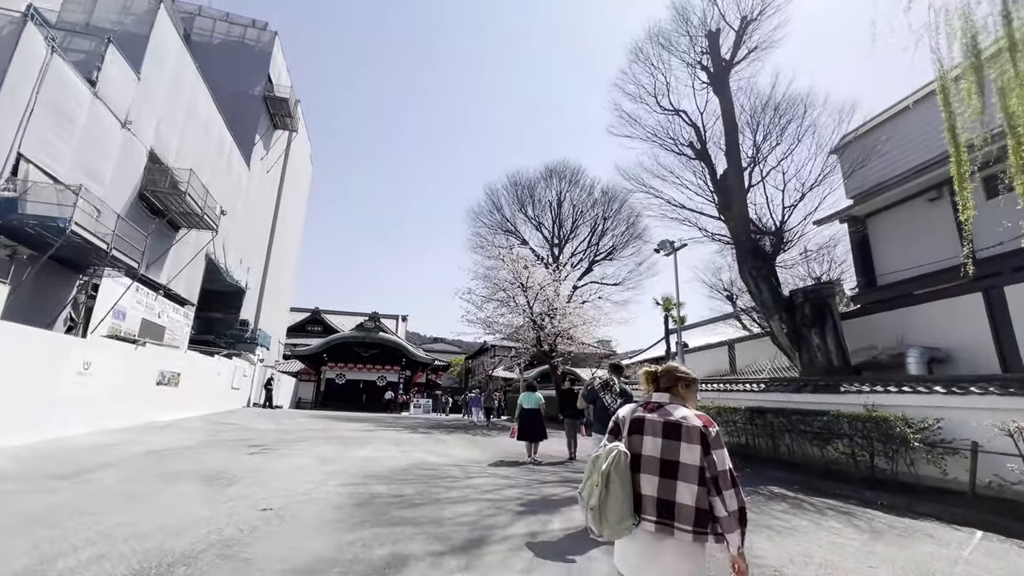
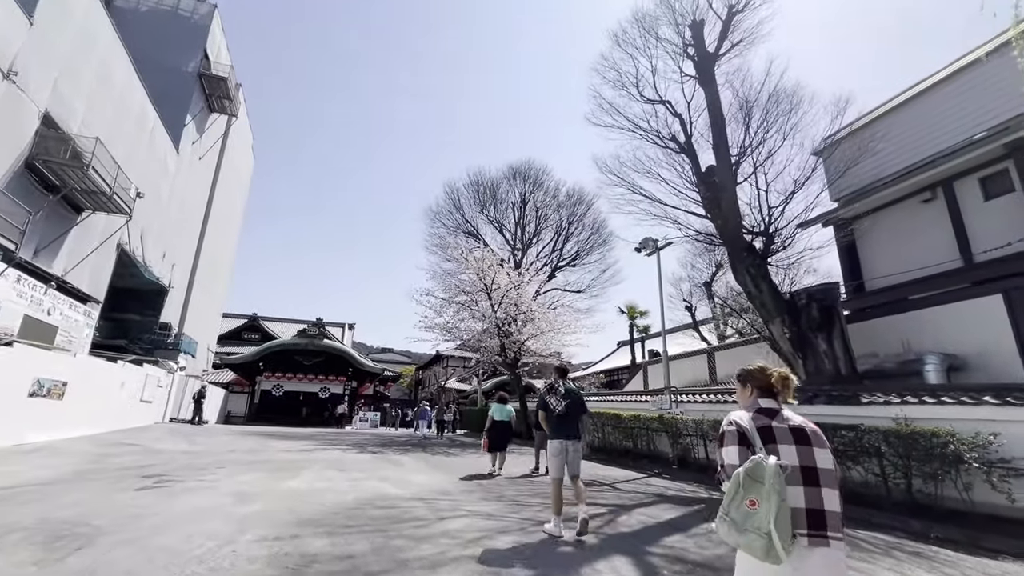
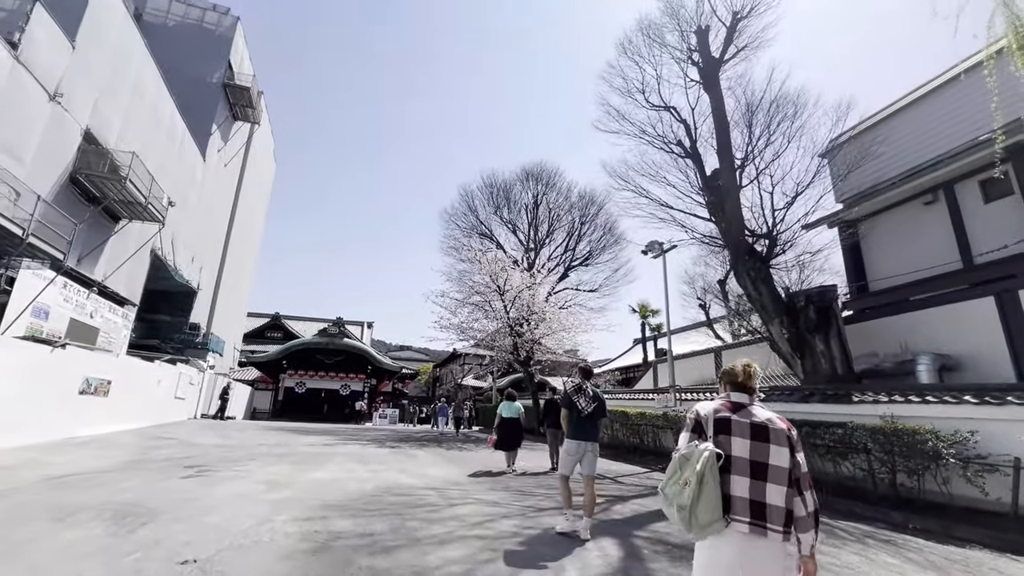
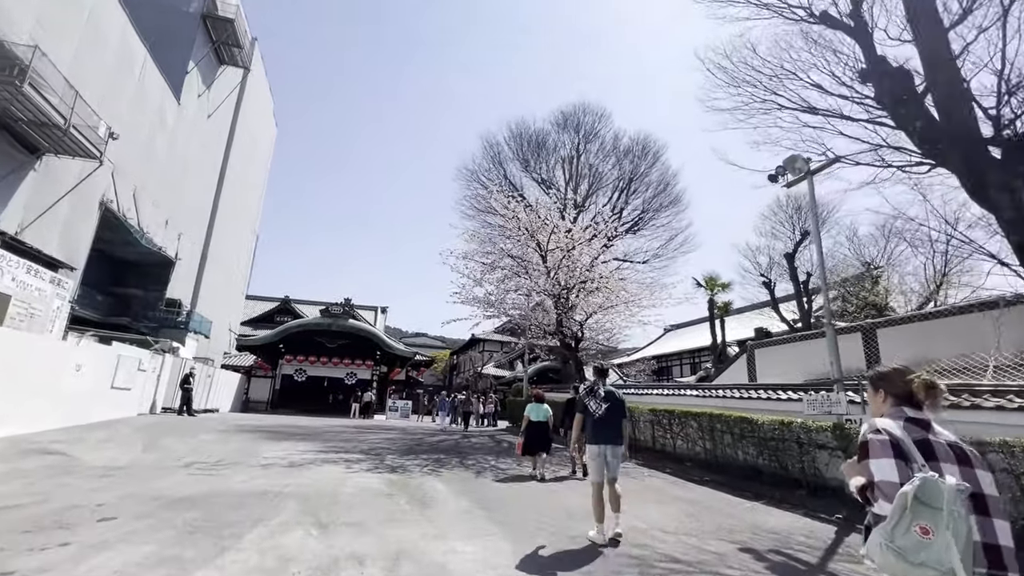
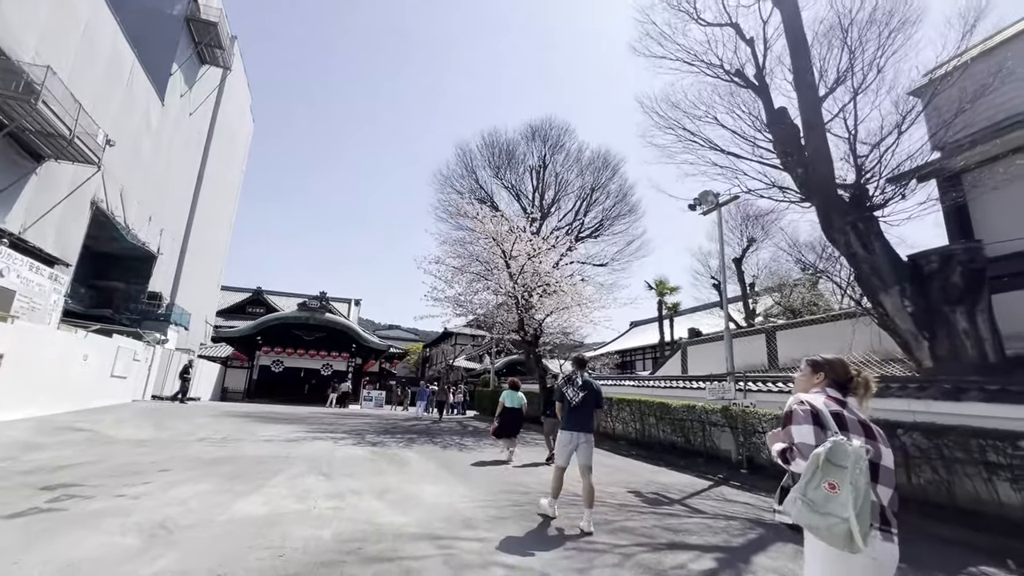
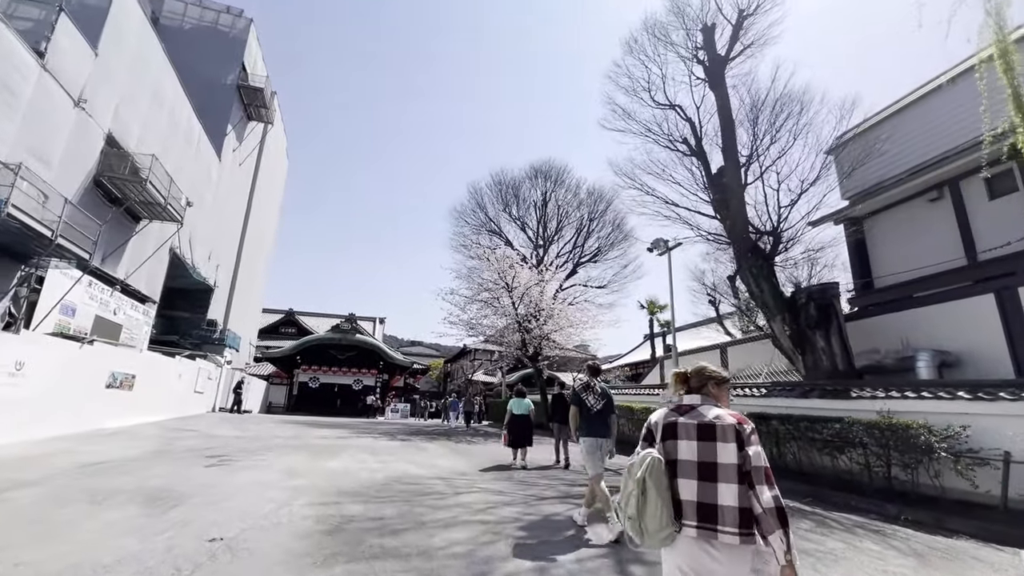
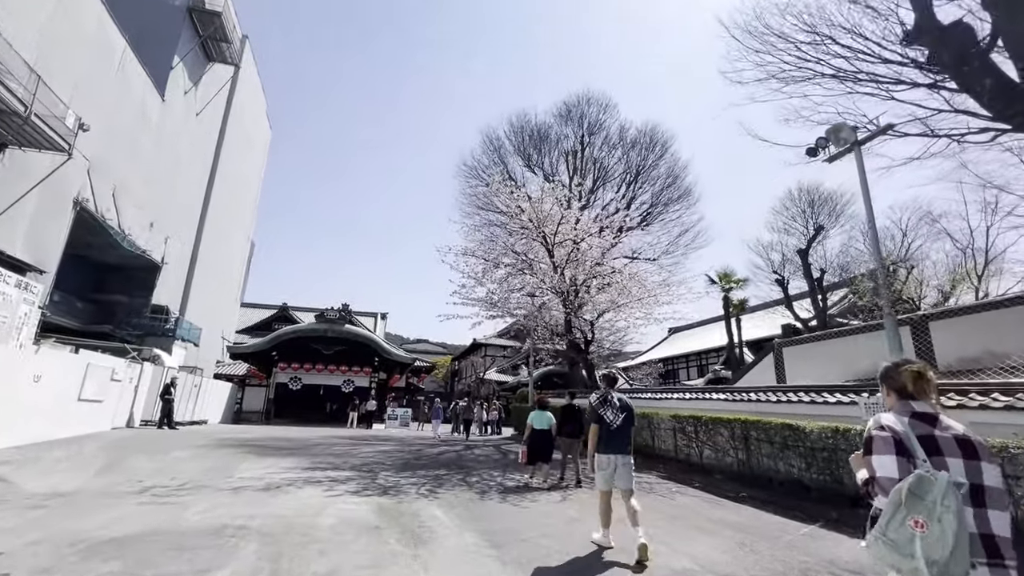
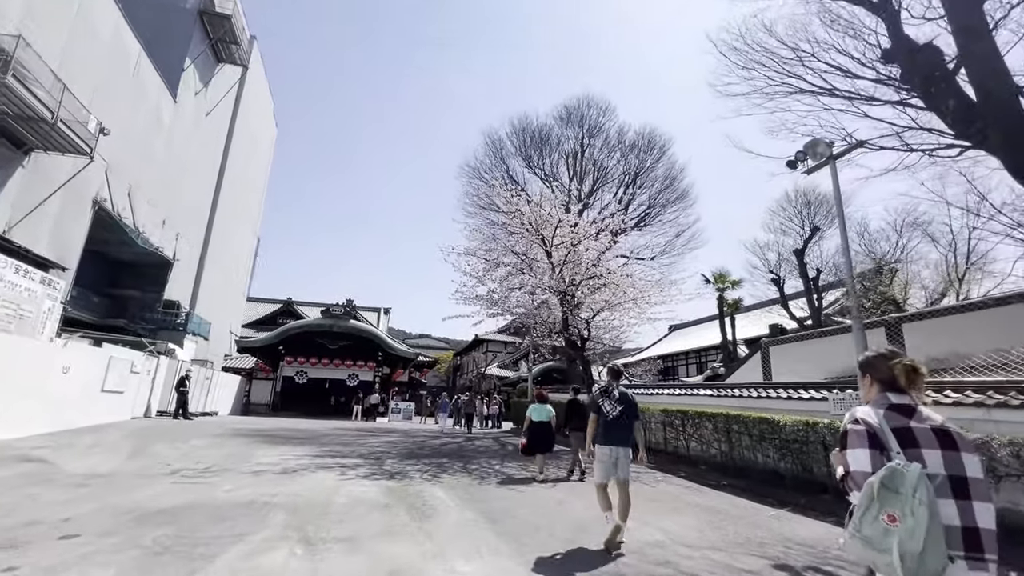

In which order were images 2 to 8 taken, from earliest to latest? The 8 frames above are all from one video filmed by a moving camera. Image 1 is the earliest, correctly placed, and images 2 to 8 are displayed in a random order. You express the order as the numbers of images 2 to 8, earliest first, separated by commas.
6, 3, 2, 5, 4, 8, 7
